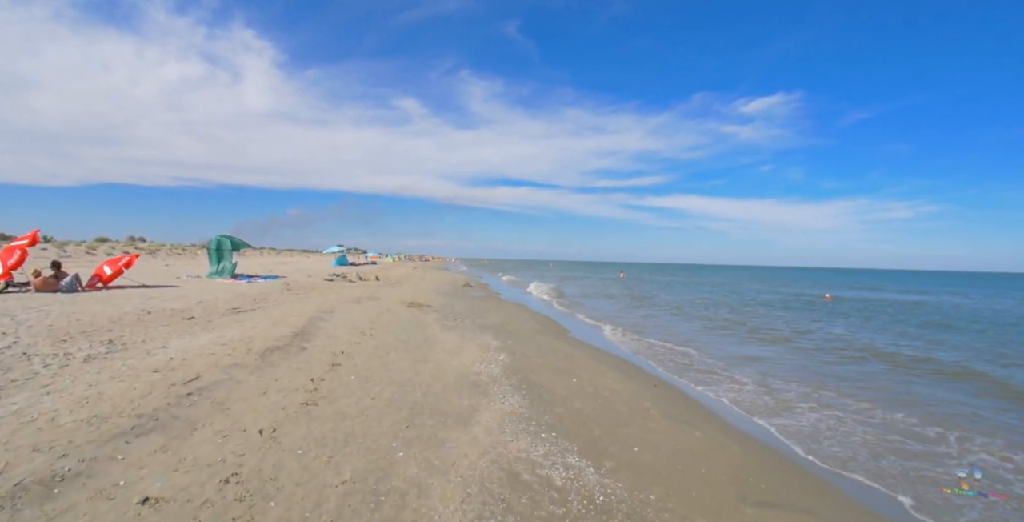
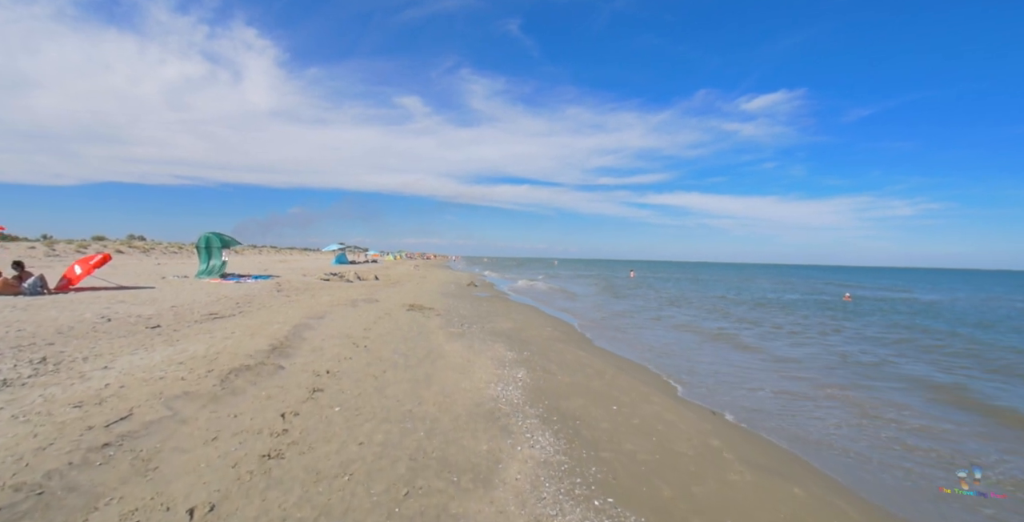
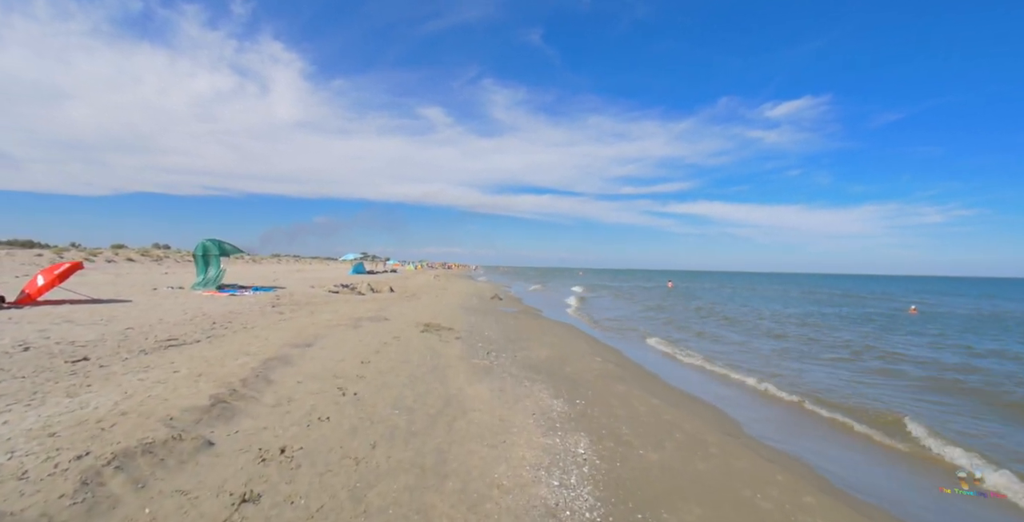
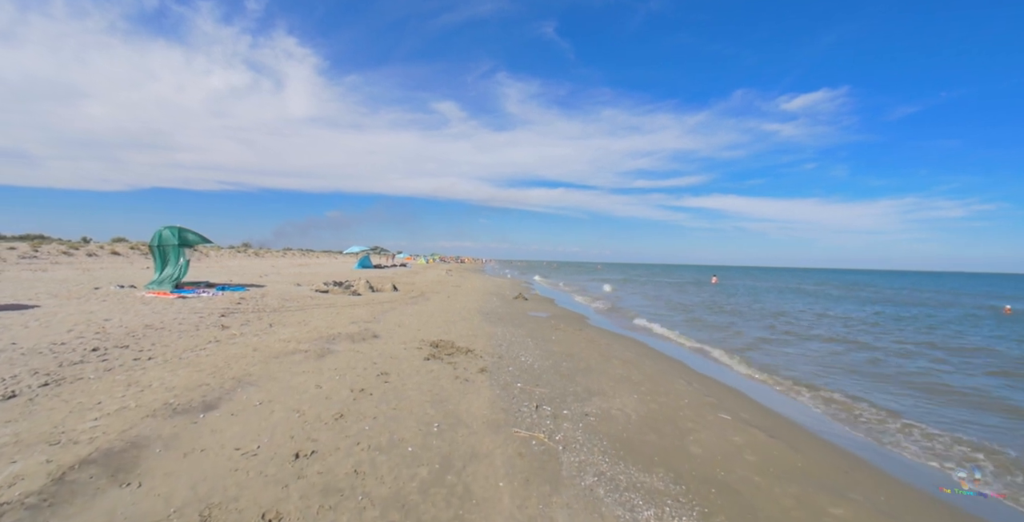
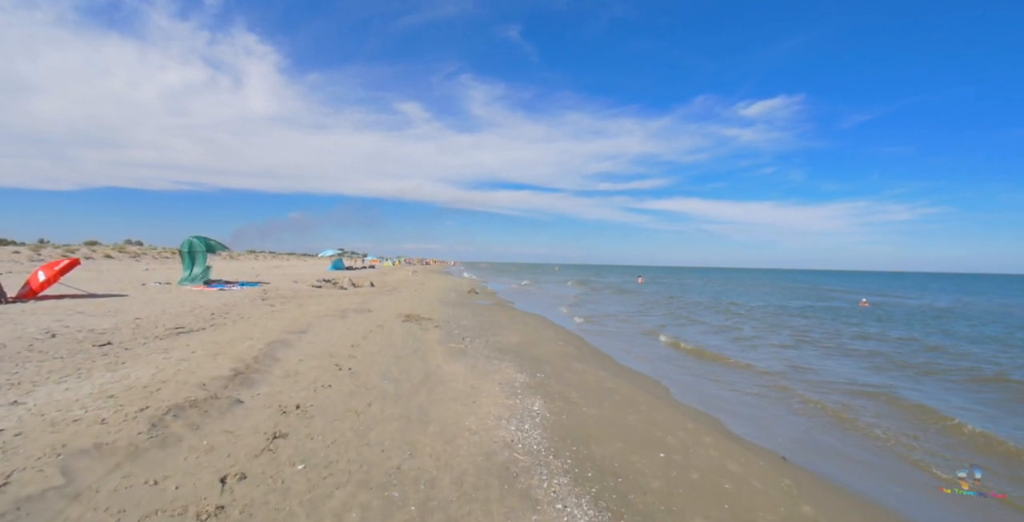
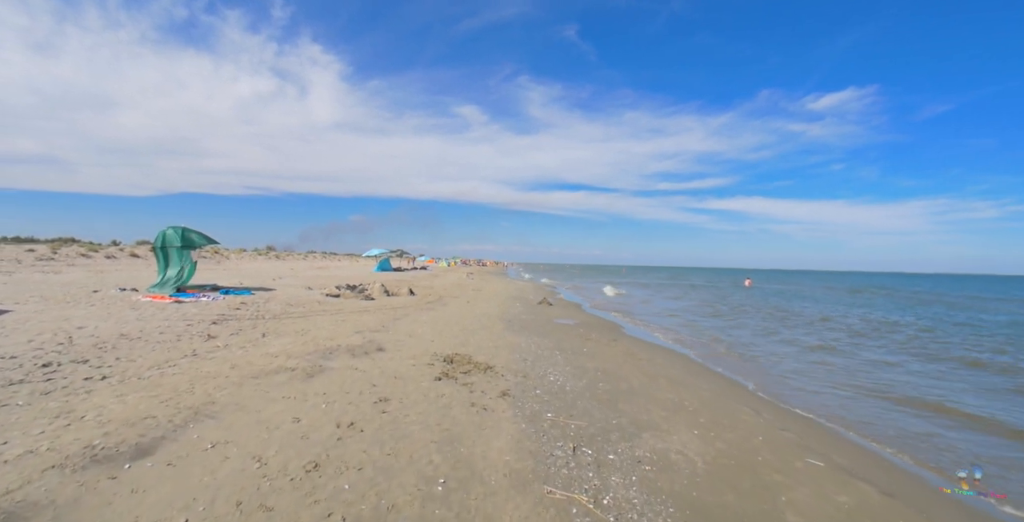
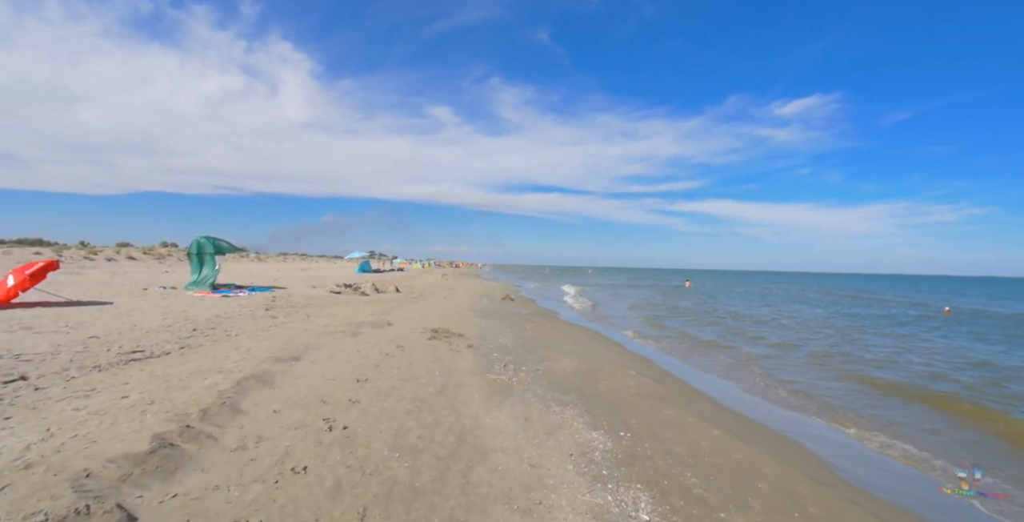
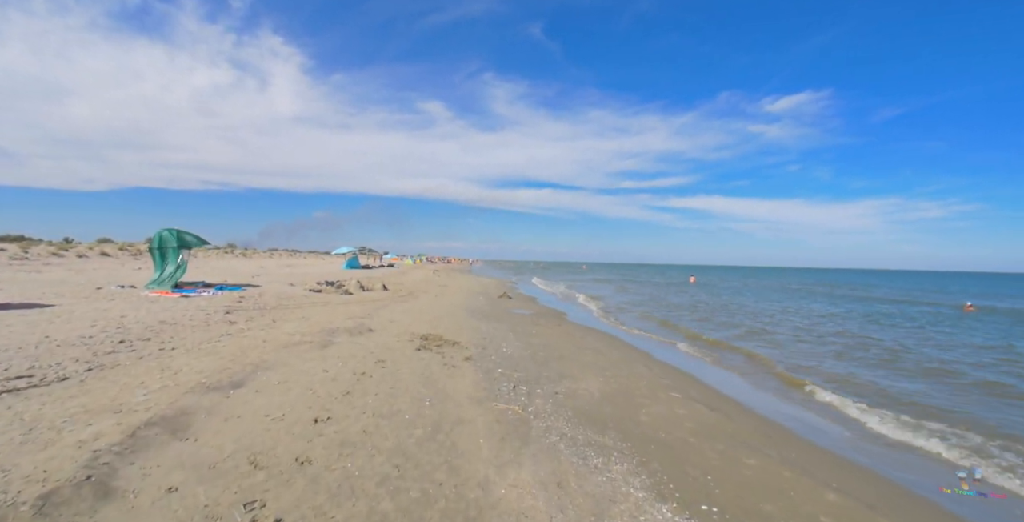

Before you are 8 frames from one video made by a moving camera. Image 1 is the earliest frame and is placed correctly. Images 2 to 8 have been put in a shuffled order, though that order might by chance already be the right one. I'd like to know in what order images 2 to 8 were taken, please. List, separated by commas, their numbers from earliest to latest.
2, 5, 3, 7, 8, 4, 6
